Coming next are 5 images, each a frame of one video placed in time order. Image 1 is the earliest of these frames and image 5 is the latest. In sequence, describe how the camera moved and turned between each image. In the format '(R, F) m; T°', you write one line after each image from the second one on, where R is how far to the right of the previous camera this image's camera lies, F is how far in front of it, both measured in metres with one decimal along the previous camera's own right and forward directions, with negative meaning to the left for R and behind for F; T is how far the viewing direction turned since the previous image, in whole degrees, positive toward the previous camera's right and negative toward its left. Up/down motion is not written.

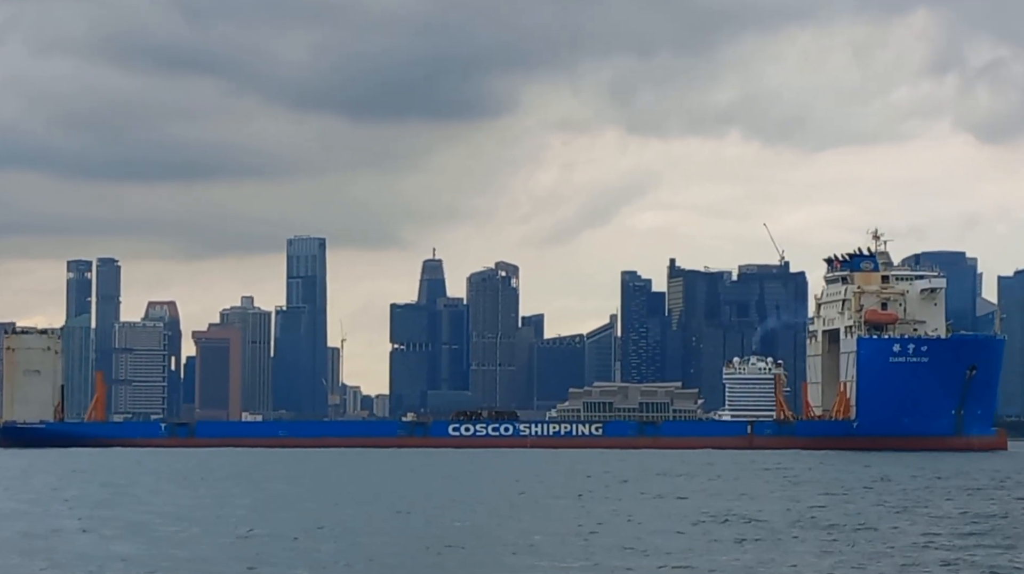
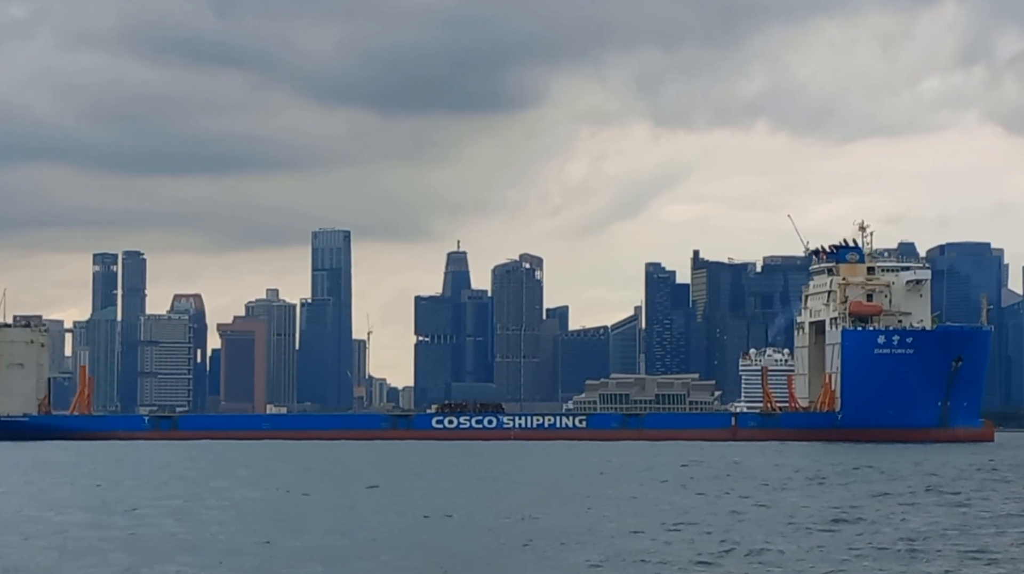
(+2.2, -0.1) m; -1°
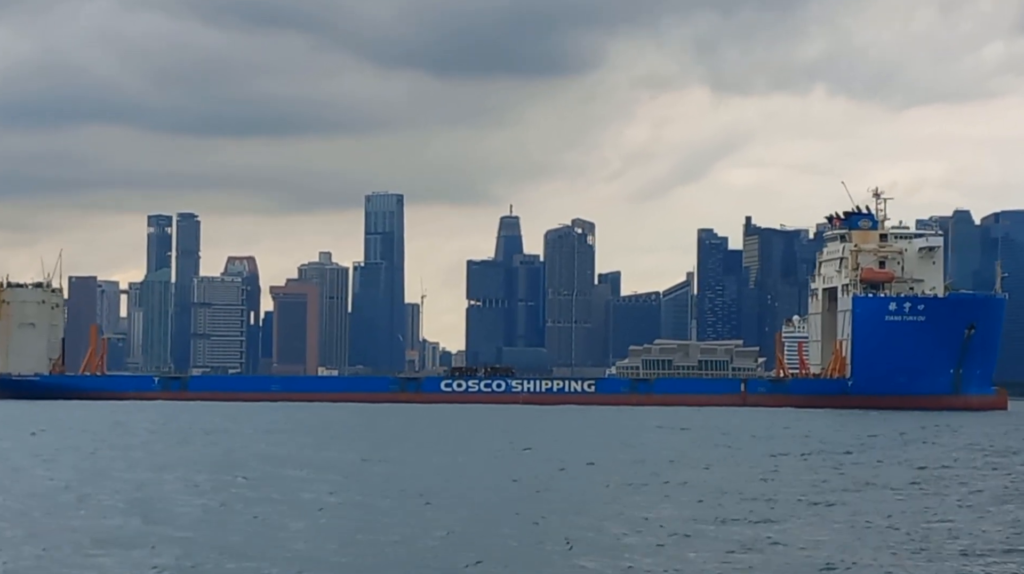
(+2.3, -0.1) m; -2°
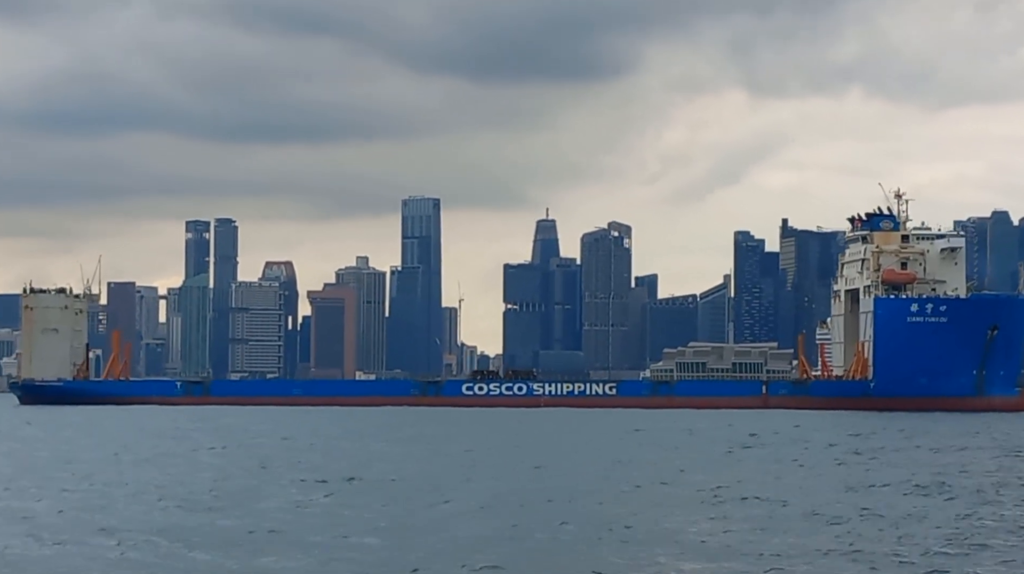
(+0.9, -0.2) m; -1°
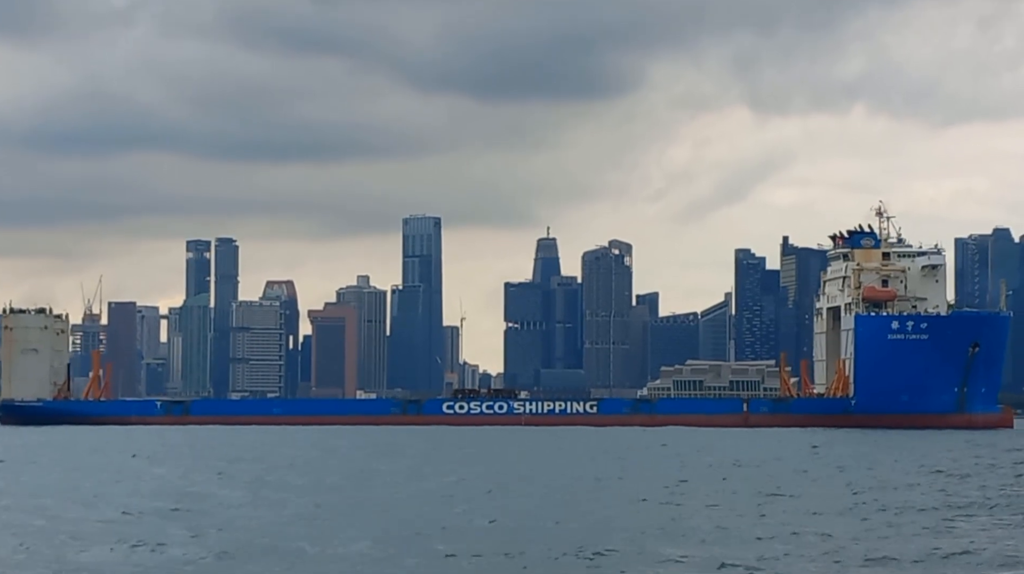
(+1.1, 0.0) m; 0°
